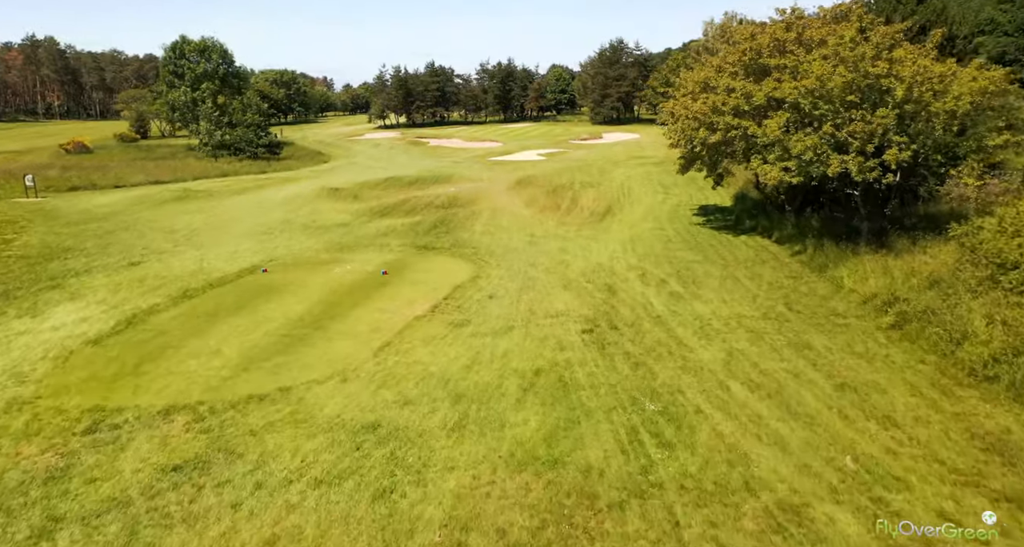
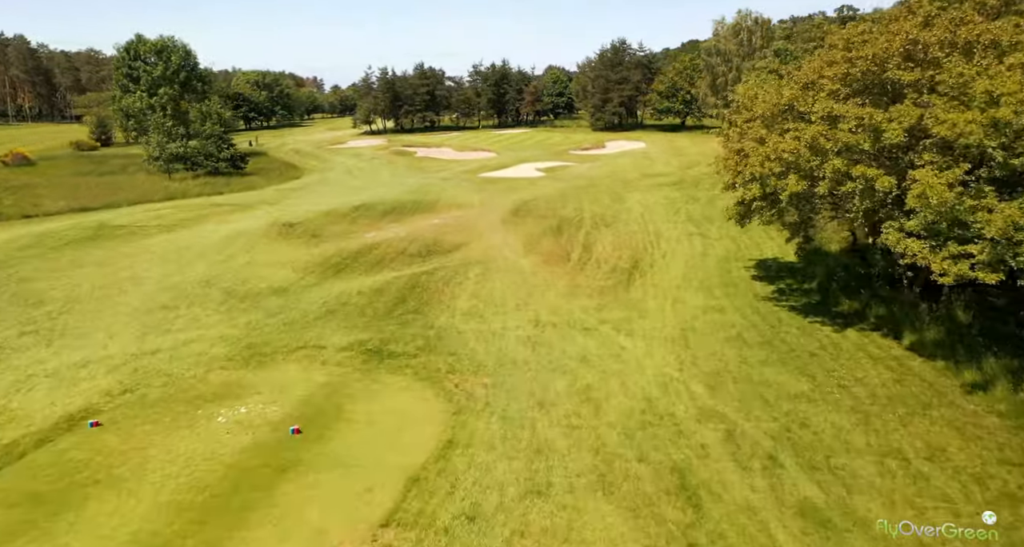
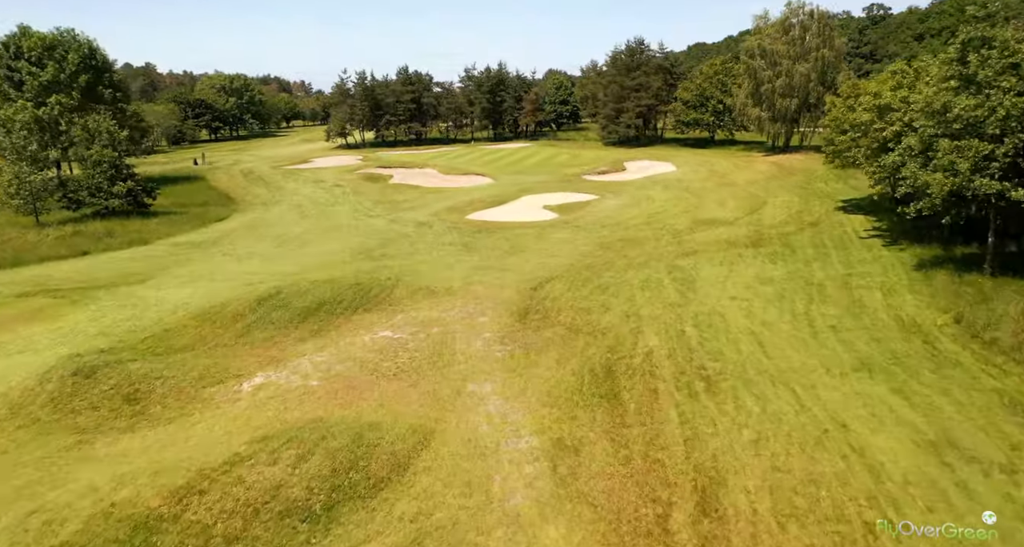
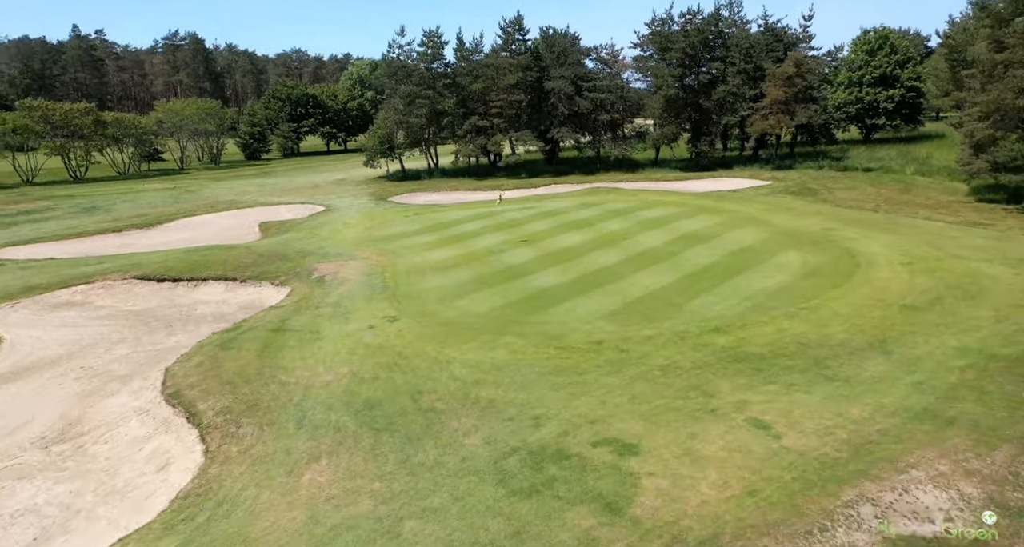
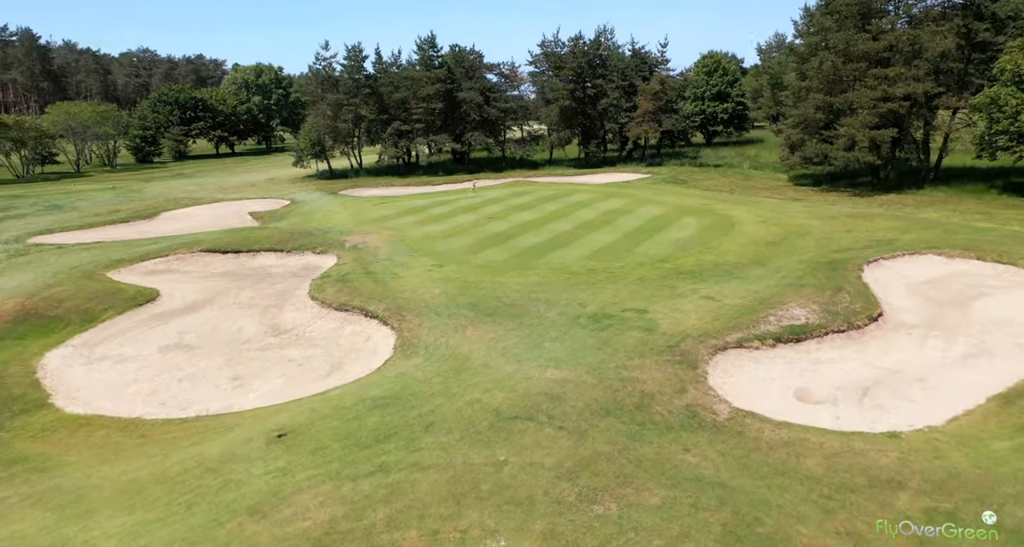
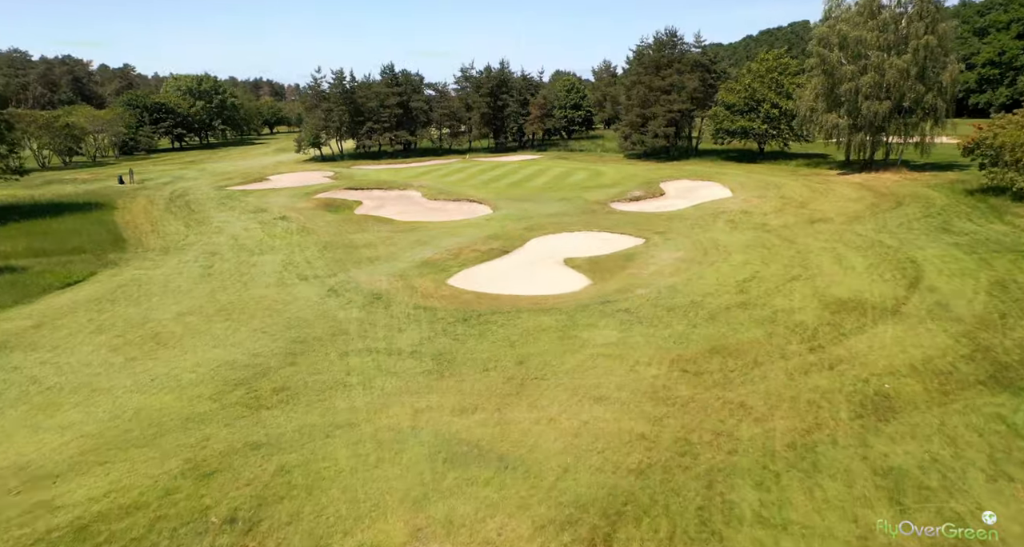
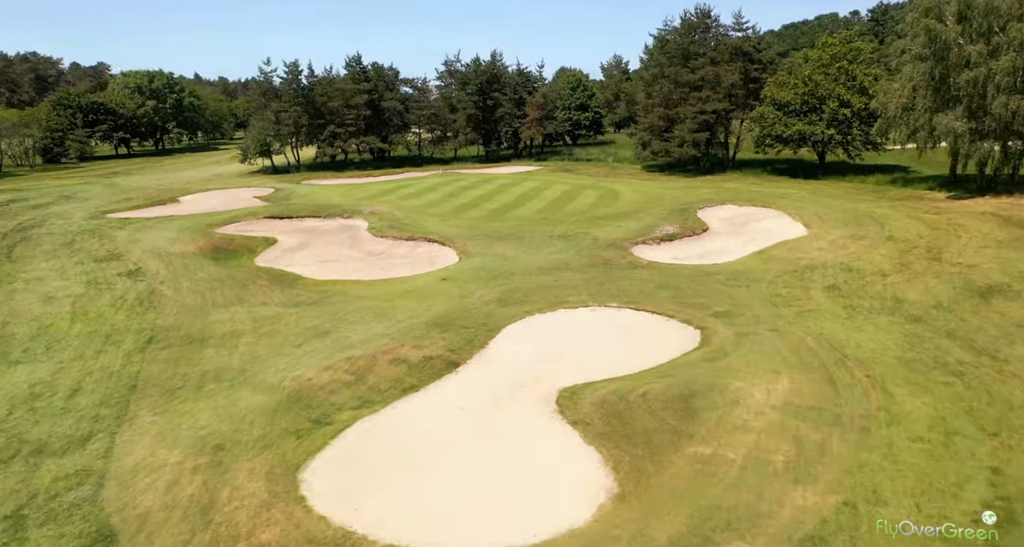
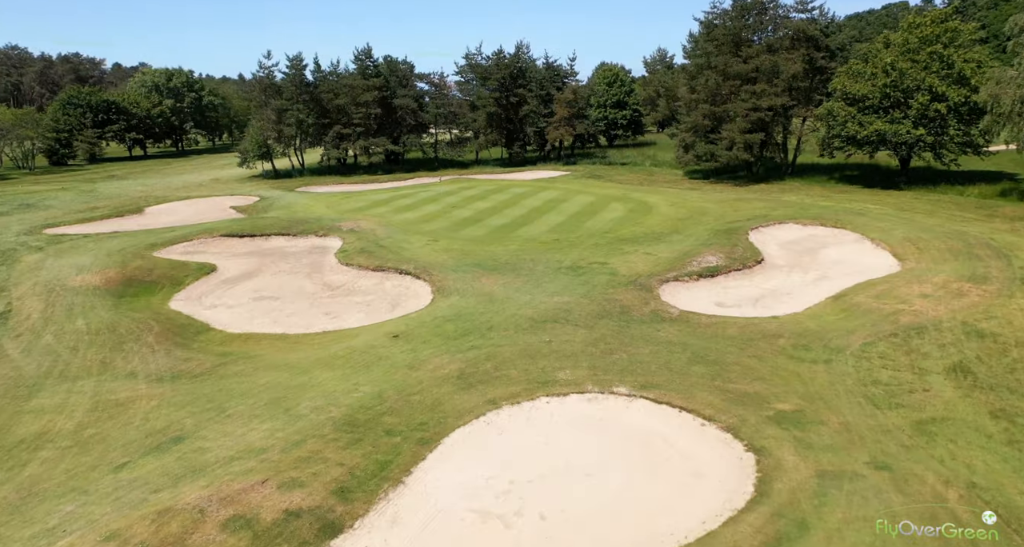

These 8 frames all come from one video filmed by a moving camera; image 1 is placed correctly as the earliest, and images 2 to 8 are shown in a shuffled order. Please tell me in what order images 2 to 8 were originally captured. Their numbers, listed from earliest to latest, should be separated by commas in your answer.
2, 3, 6, 7, 8, 5, 4
